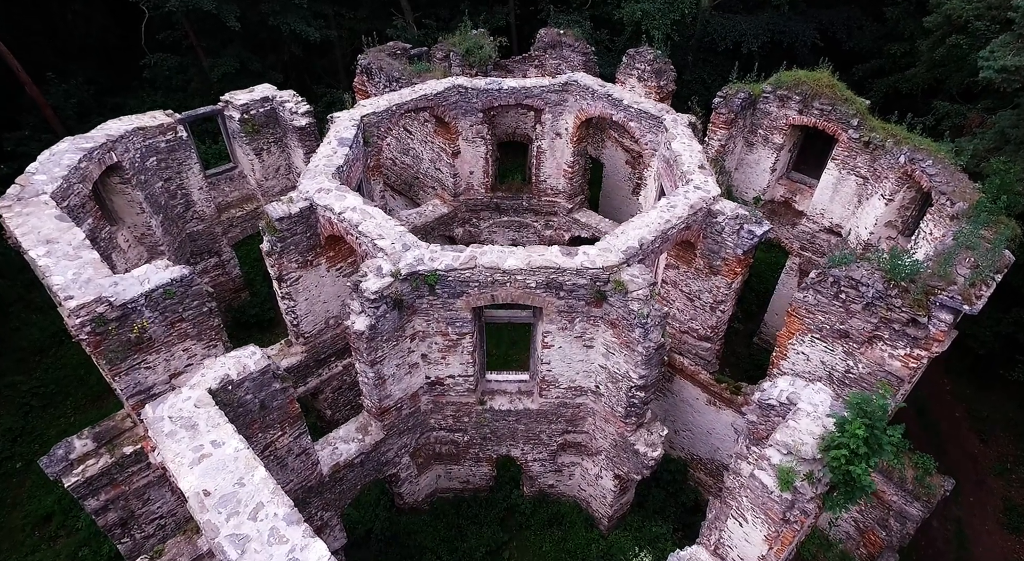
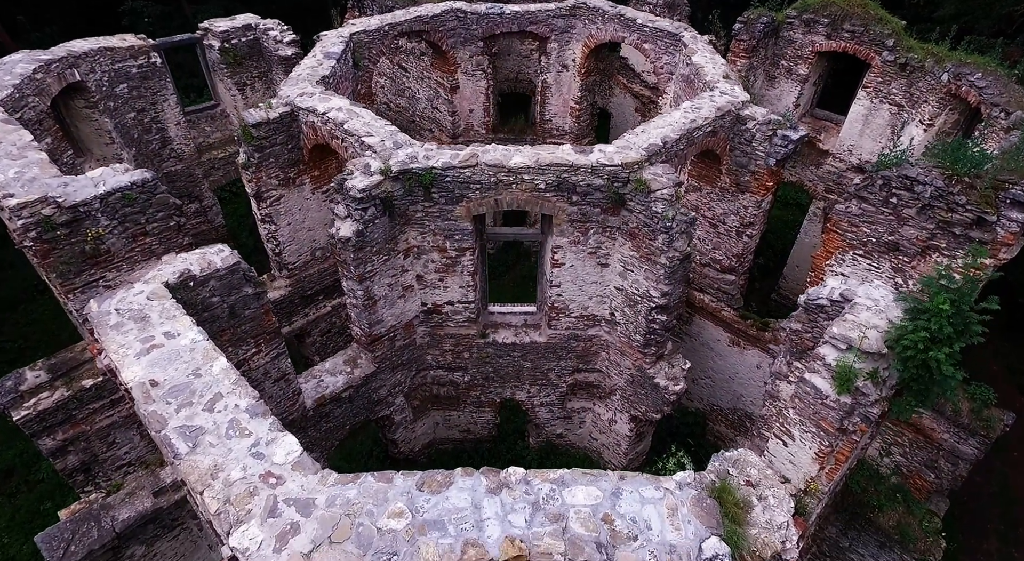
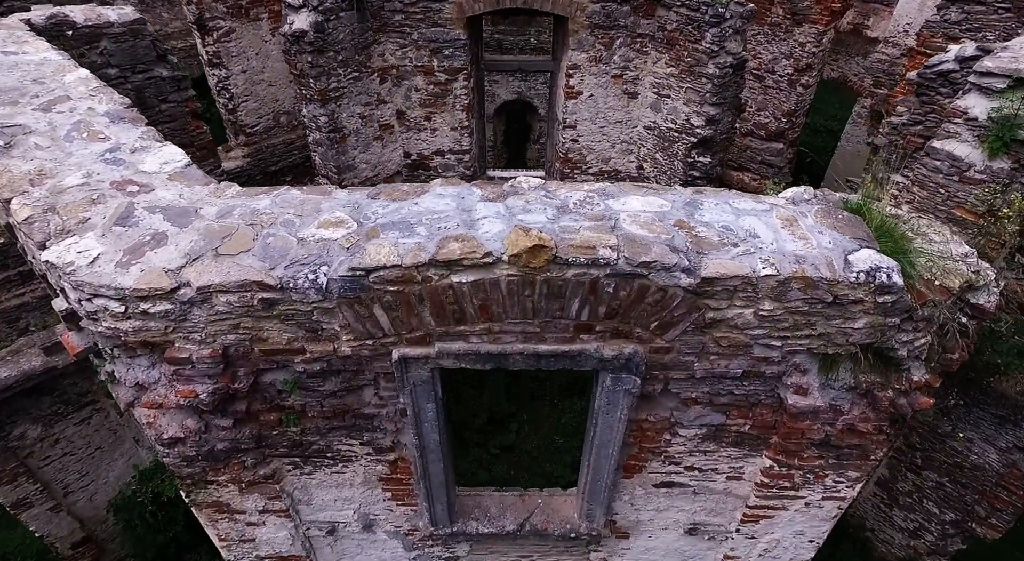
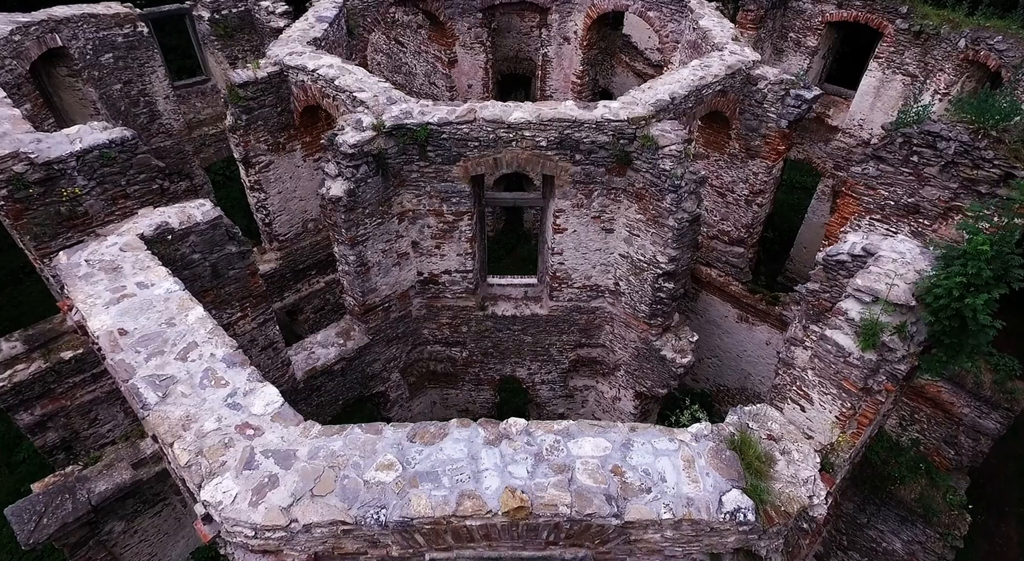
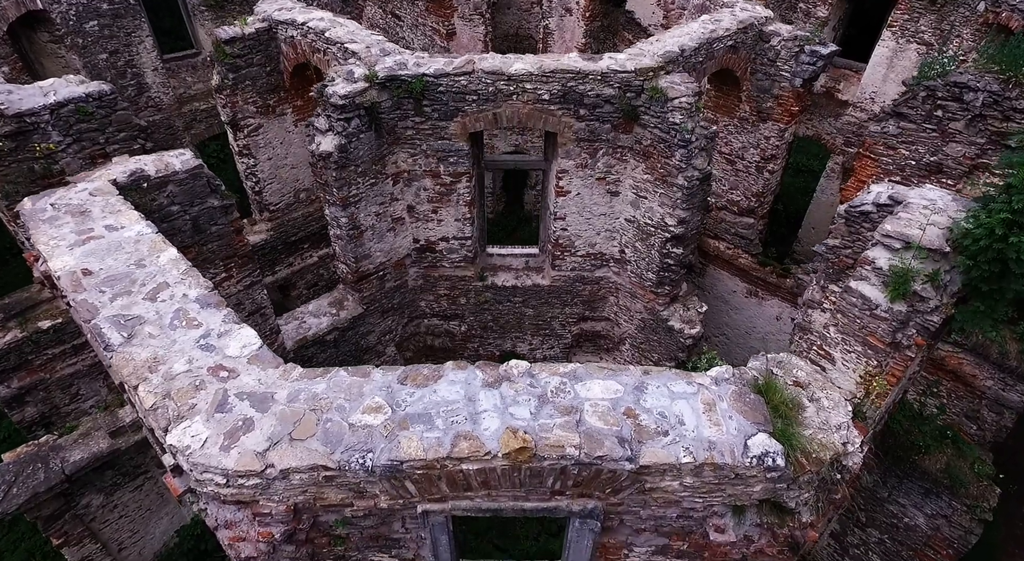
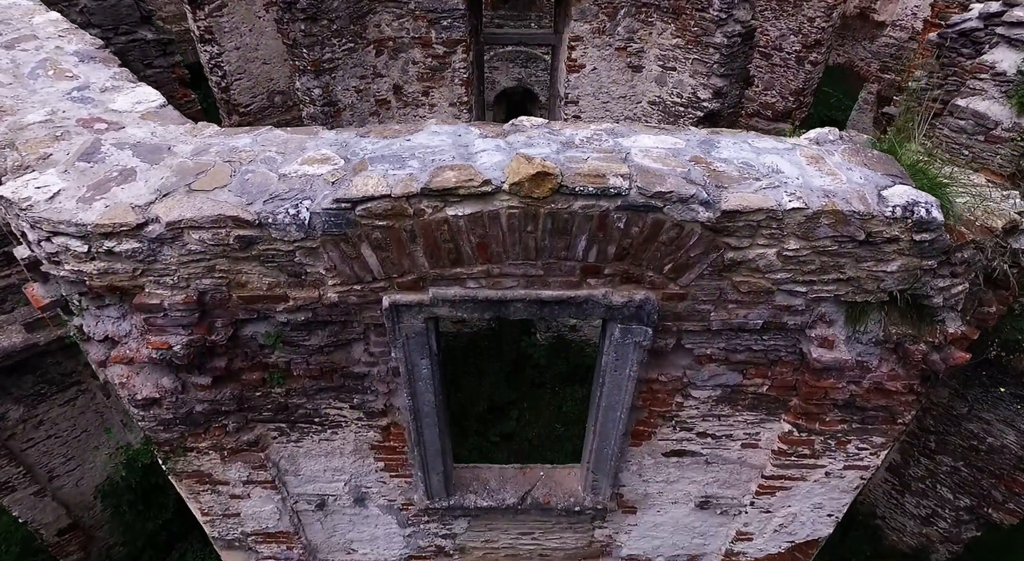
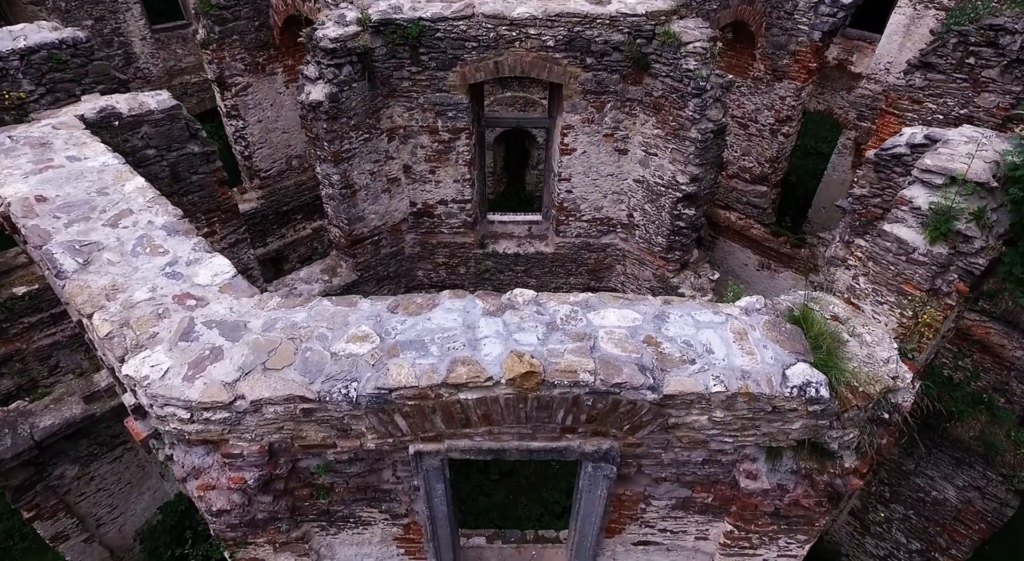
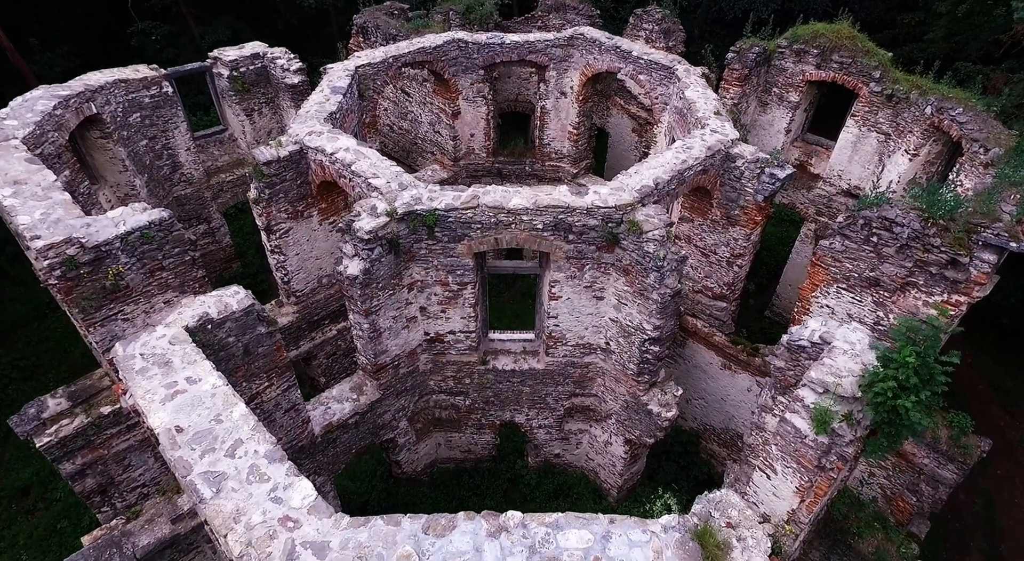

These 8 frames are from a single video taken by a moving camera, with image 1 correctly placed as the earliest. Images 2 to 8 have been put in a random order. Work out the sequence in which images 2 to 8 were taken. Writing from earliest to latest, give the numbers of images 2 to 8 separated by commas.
8, 2, 4, 5, 7, 3, 6
